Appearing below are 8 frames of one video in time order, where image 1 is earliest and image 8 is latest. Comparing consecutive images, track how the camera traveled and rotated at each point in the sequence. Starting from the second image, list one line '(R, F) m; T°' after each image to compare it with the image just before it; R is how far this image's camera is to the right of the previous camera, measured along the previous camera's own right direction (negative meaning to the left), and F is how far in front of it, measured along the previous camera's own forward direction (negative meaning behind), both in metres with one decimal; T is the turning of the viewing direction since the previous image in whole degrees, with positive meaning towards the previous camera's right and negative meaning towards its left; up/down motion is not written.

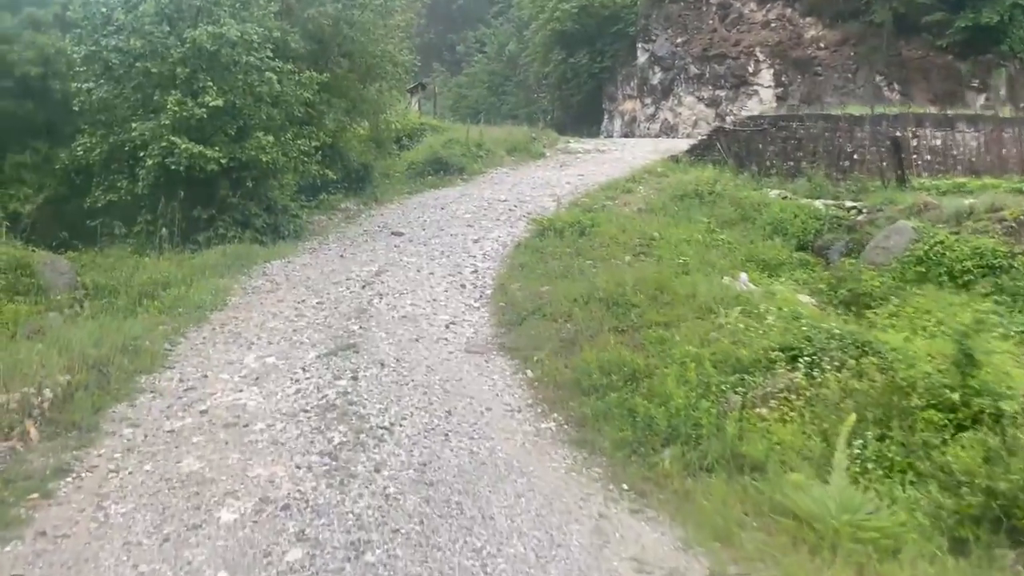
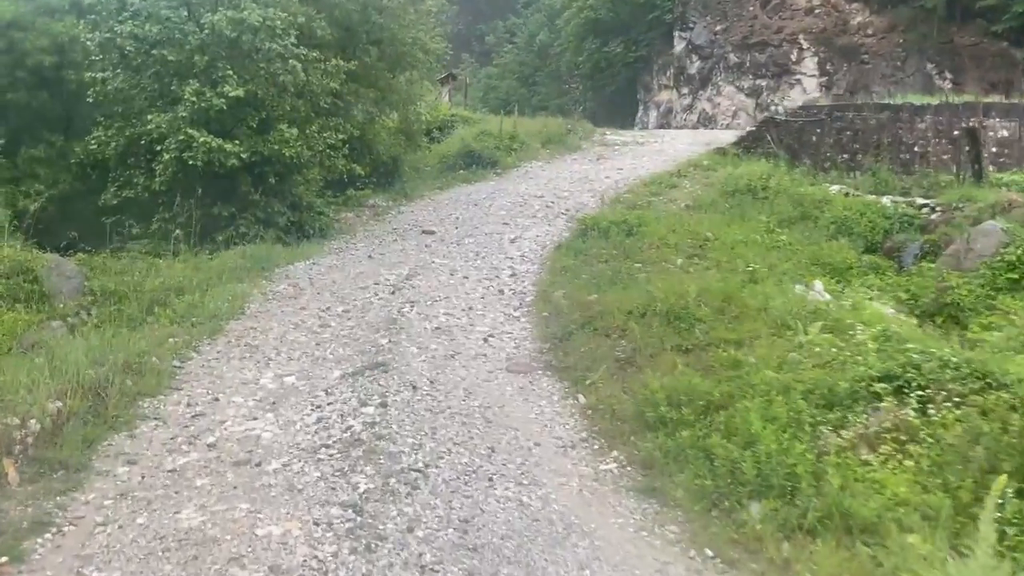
(-0.2, +0.9) m; -2°
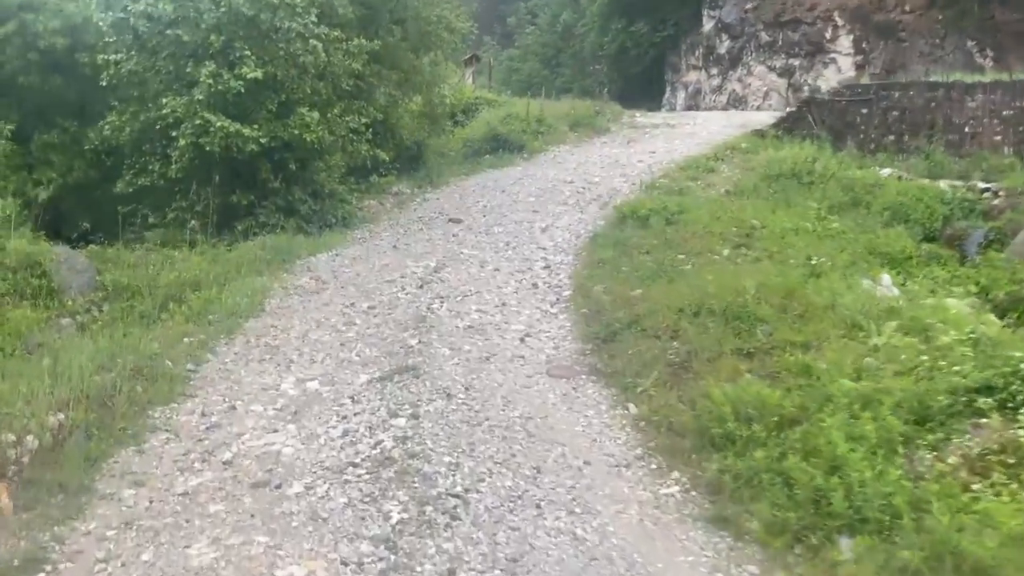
(-0.2, +0.6) m; -2°
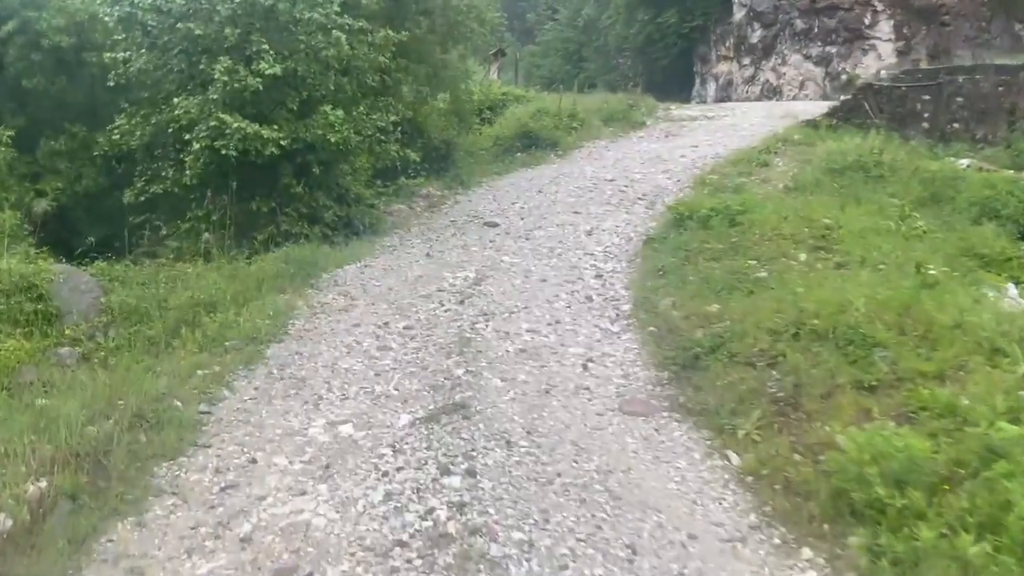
(-0.3, +1.0) m; -2°
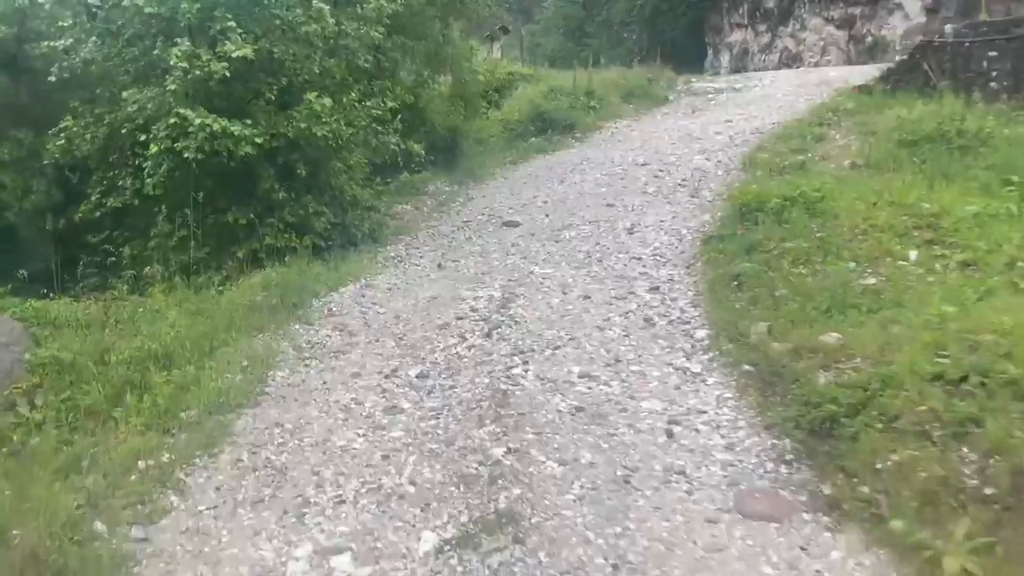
(-0.3, +1.8) m; -1°
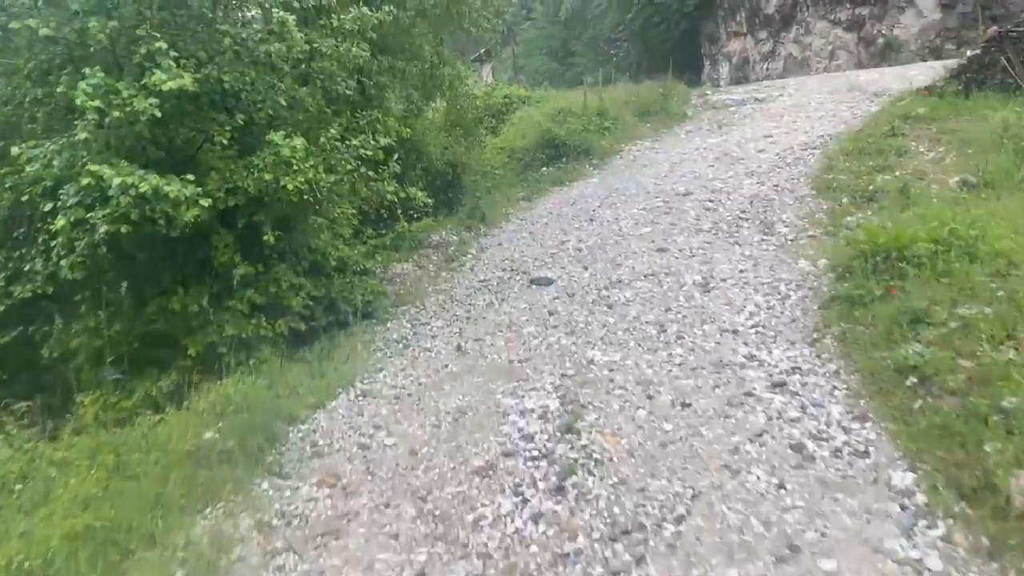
(-0.4, +2.2) m; +1°
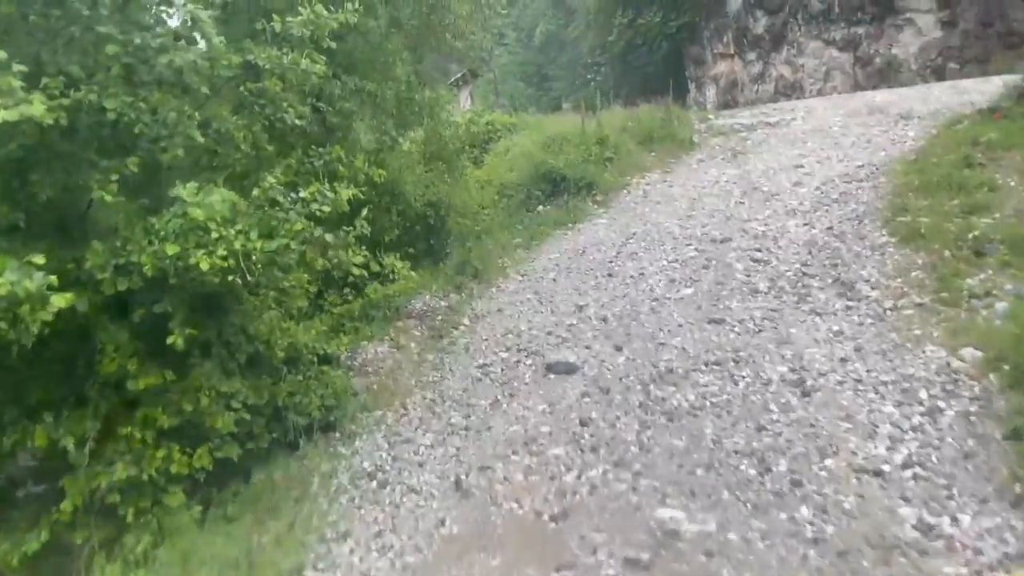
(-0.3, +2.1) m; +2°
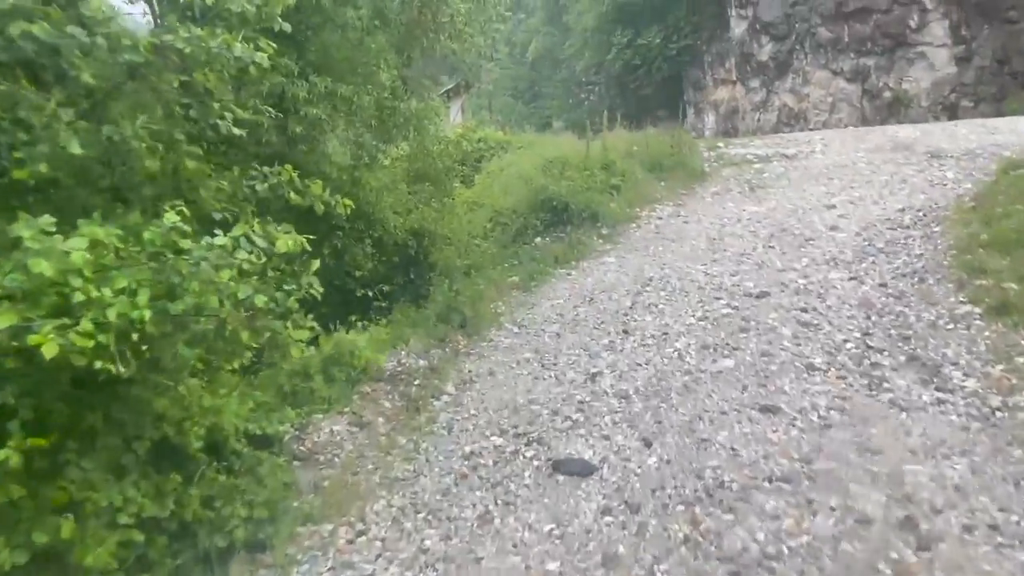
(-0.1, +1.5) m; +1°
